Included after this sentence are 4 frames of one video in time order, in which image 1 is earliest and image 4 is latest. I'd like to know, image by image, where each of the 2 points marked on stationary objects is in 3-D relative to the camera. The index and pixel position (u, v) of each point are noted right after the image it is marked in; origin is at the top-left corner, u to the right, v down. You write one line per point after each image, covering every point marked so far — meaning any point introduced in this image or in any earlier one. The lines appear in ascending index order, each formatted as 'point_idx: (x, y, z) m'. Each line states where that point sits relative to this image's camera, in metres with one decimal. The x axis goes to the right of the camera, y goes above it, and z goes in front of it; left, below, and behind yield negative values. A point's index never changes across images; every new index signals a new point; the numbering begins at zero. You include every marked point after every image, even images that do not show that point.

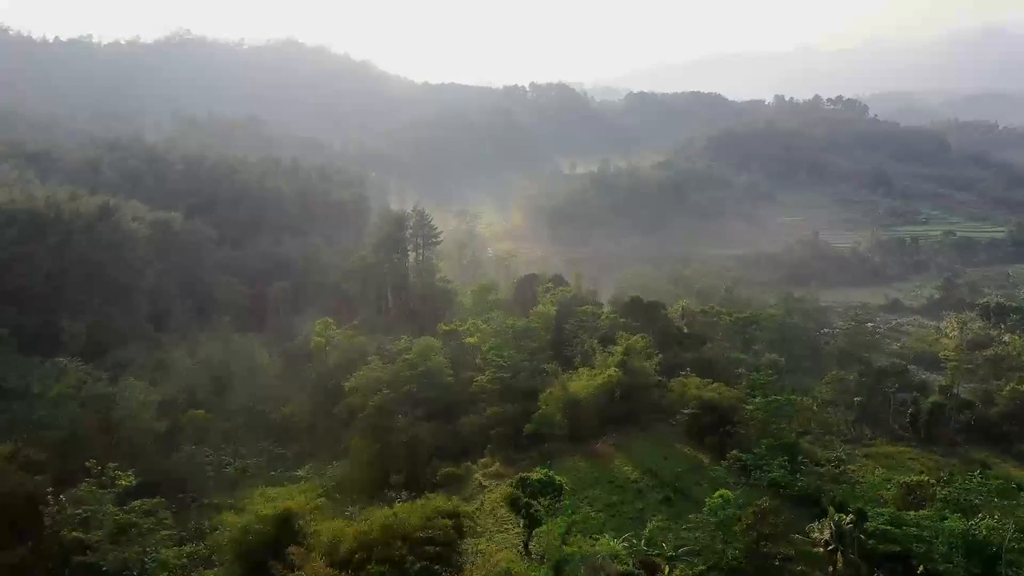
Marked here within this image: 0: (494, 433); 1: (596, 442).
0: (-0.5, -4.4, +19.8) m
1: (+2.5, -4.6, +19.6) m
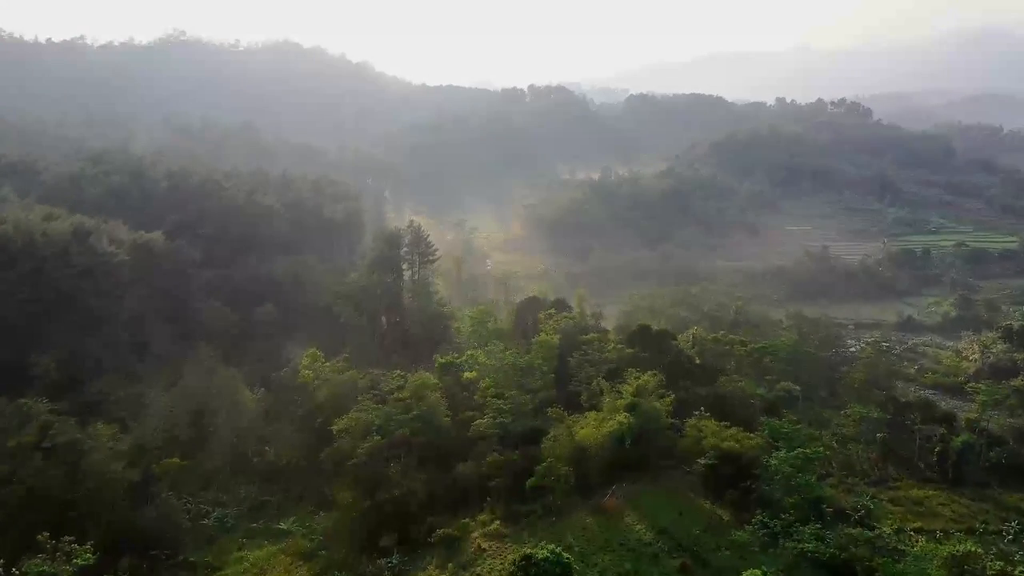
0: (-0.5, -5.5, +18.3) m
1: (+2.5, -5.7, +18.0) m
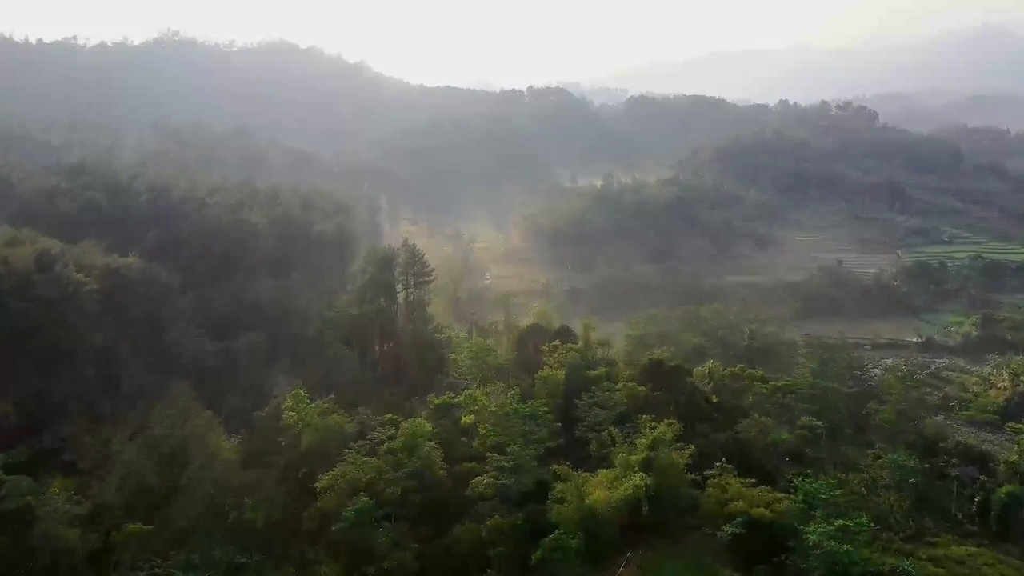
0: (-0.4, -6.6, +16.3) m
1: (+2.6, -6.8, +16.1) m
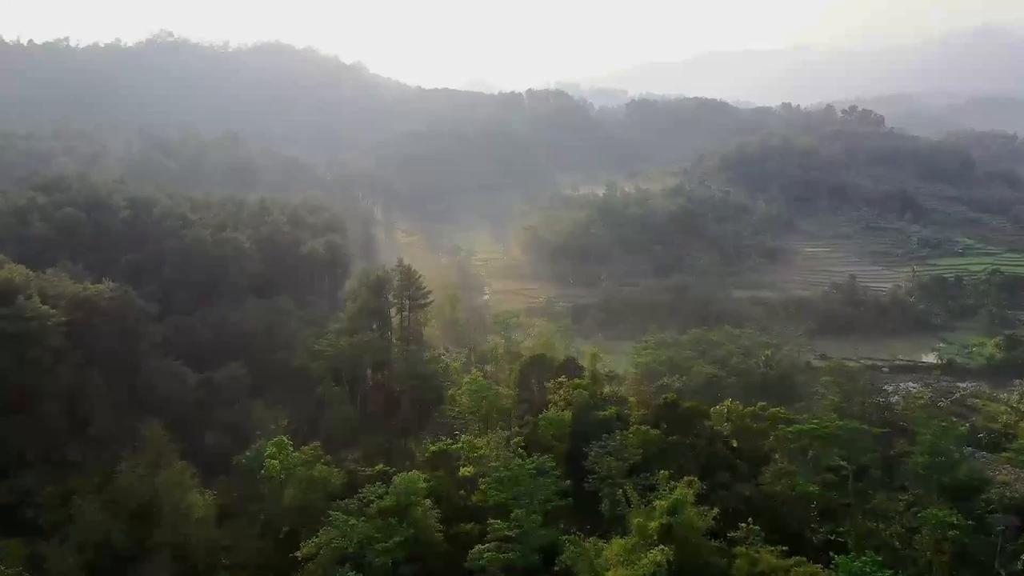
0: (-0.3, -7.7, +14.5) m
1: (+2.7, -7.9, +14.3) m
